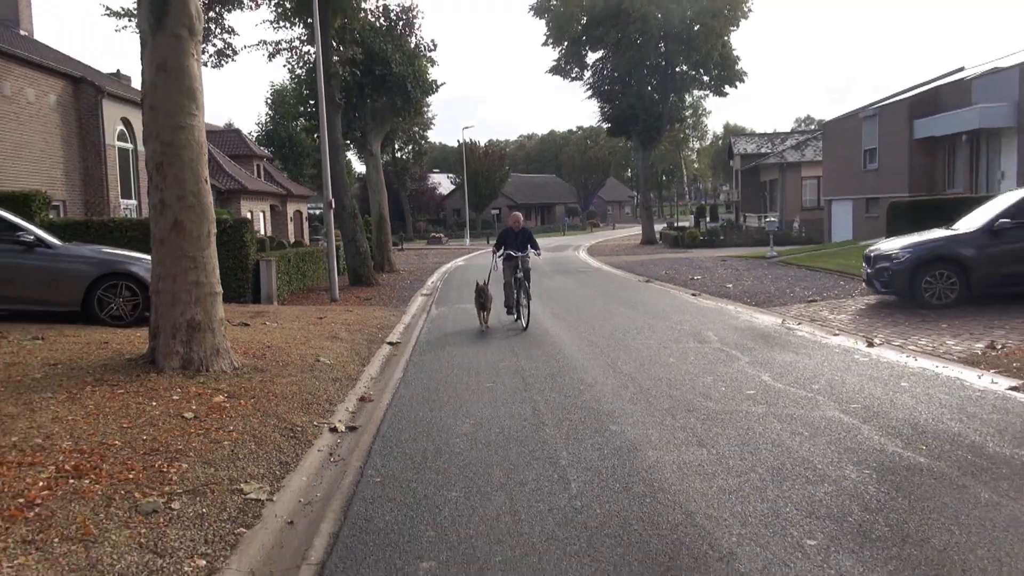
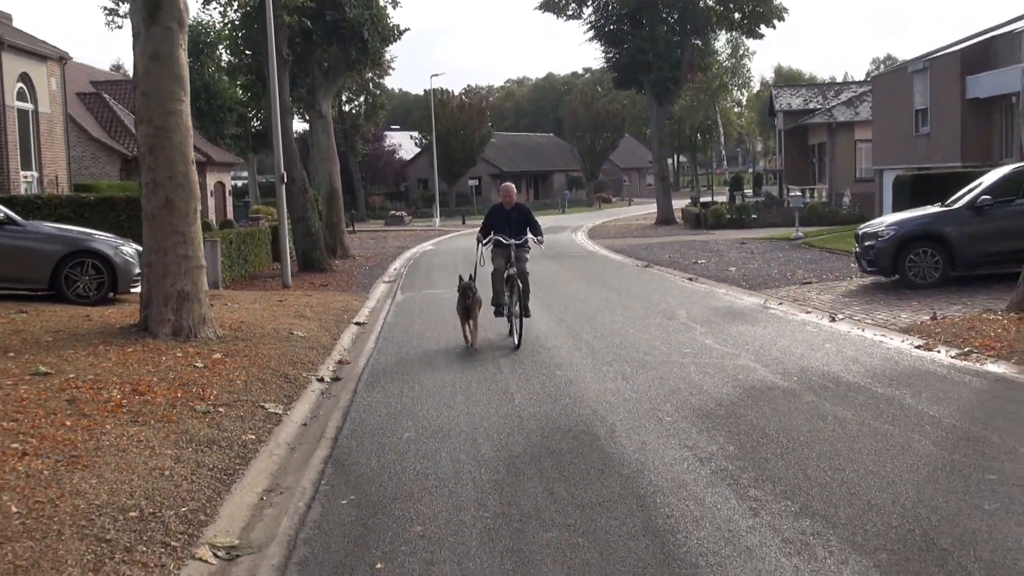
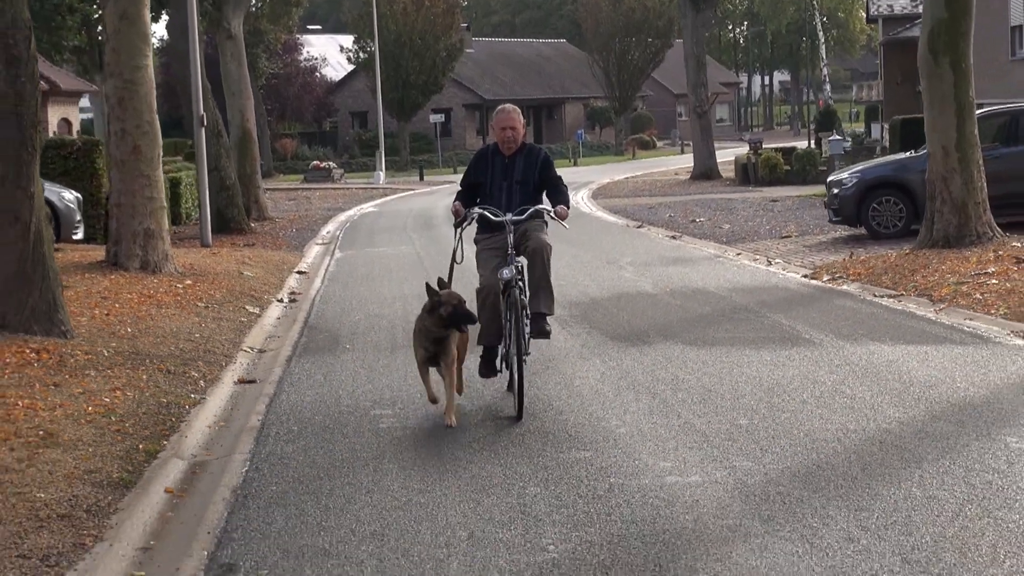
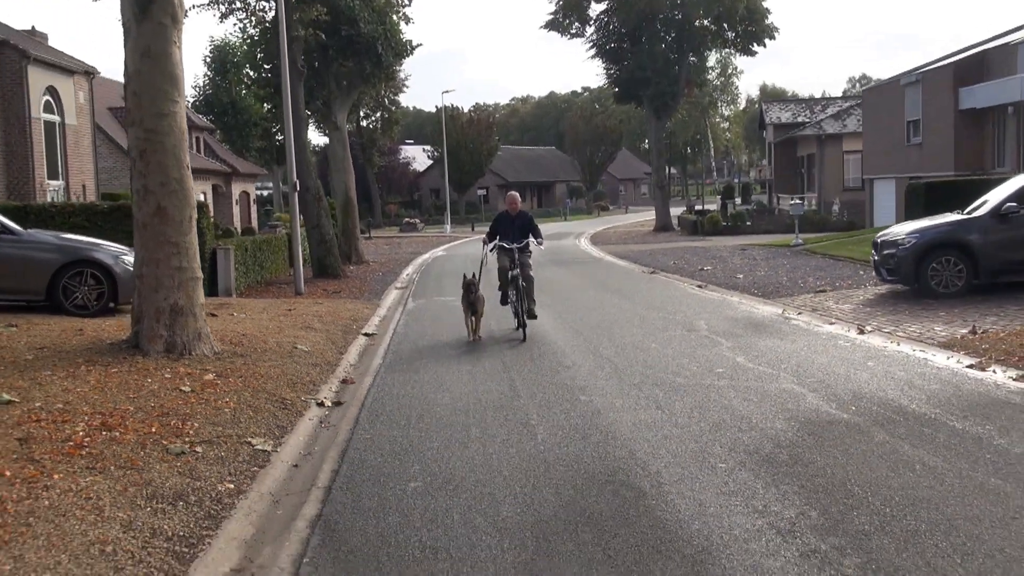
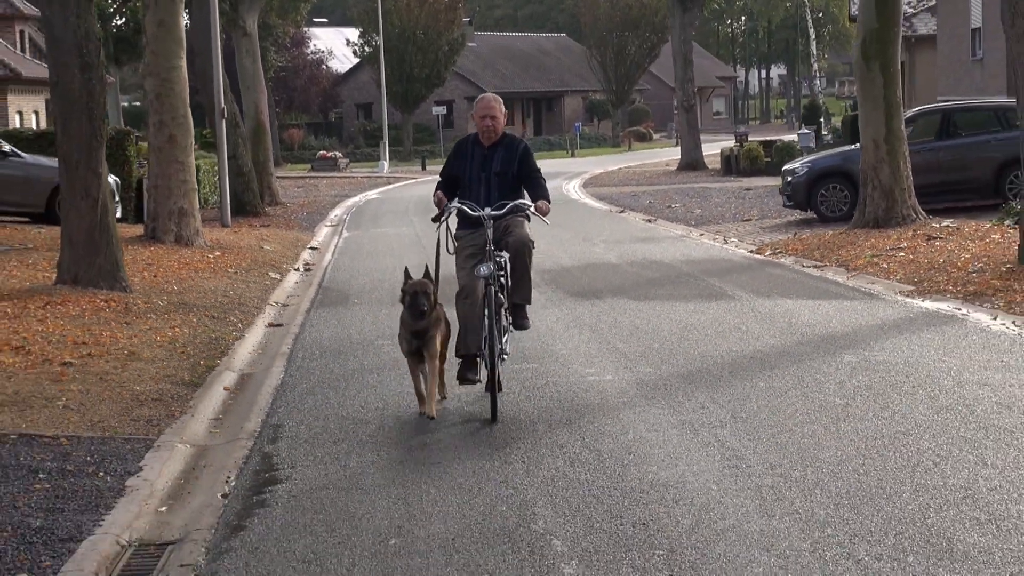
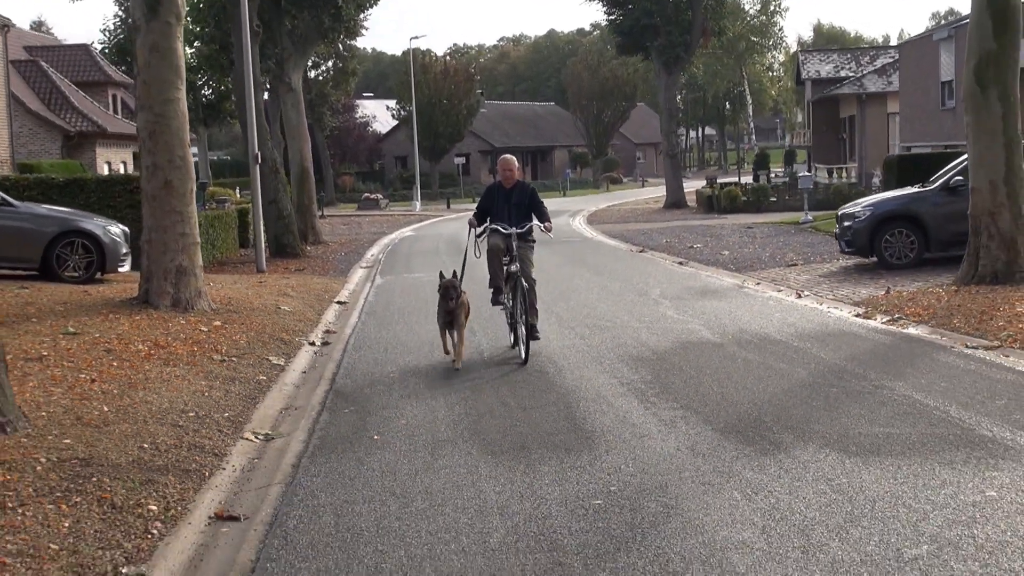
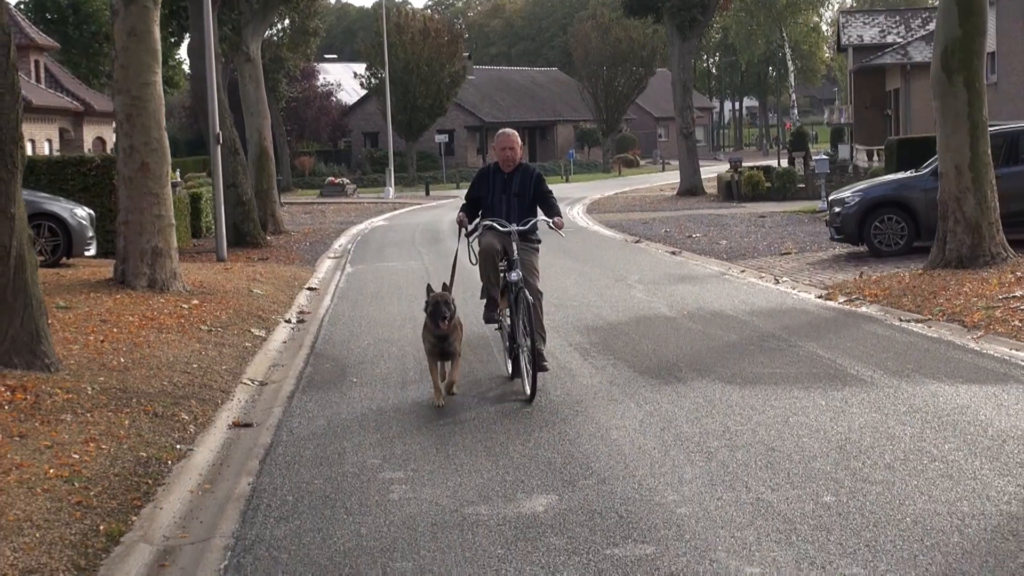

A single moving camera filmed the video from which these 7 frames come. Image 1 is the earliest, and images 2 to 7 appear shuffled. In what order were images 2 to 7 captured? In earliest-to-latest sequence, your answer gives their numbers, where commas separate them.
4, 2, 6, 7, 3, 5
